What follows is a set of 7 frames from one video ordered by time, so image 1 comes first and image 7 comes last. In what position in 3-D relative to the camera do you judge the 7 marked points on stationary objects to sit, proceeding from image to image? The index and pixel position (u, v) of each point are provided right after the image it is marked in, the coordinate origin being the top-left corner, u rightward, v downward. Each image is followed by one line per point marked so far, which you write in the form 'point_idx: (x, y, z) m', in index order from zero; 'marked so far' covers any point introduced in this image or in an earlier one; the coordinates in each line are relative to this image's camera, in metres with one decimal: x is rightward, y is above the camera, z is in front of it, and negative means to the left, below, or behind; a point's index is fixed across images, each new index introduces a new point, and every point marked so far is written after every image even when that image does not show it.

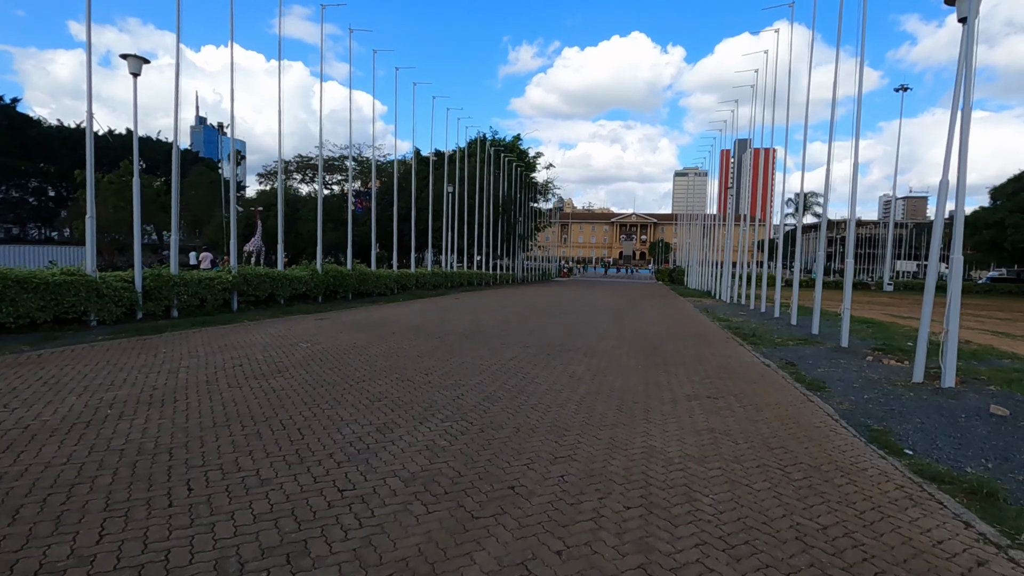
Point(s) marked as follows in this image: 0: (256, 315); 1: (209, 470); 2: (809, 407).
0: (-7.0, -0.7, +17.2) m
1: (-2.4, -1.4, +4.9) m
2: (+3.8, -1.5, +8.0) m
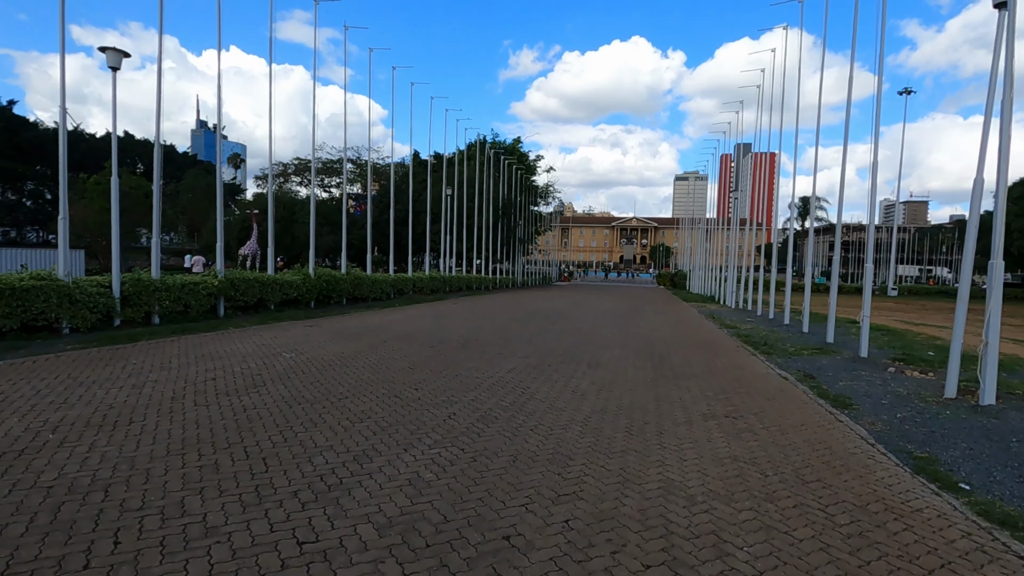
0: (-7.0, -0.9, +16.4) m
1: (-2.4, -1.5, +4.1) m
2: (+3.8, -1.6, +7.2) m
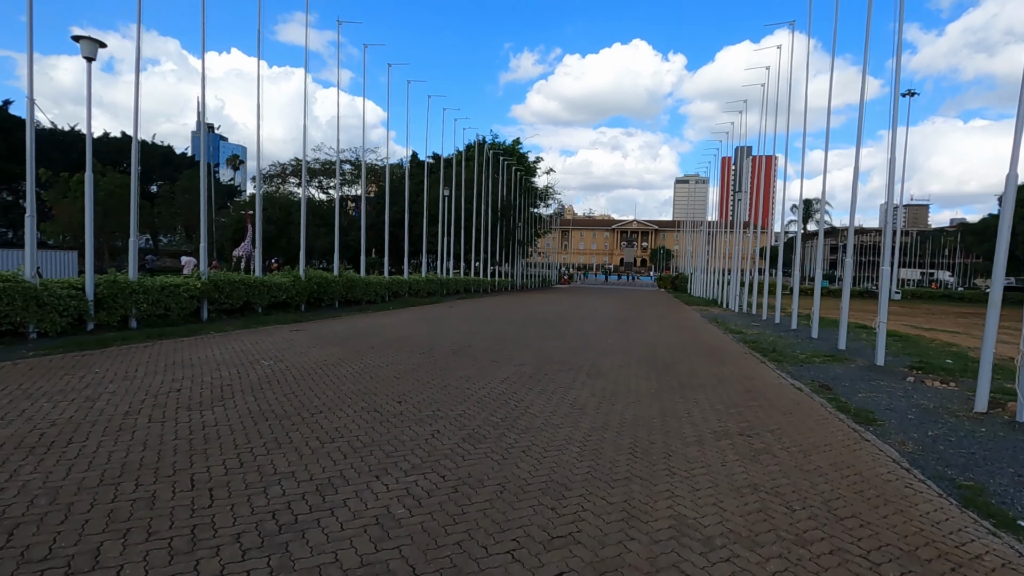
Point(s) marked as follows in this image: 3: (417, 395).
0: (-7.1, -0.9, +15.7) m
1: (-2.5, -1.5, +3.4) m
2: (+3.7, -1.7, +6.5) m
3: (-1.2, -1.4, +8.3) m
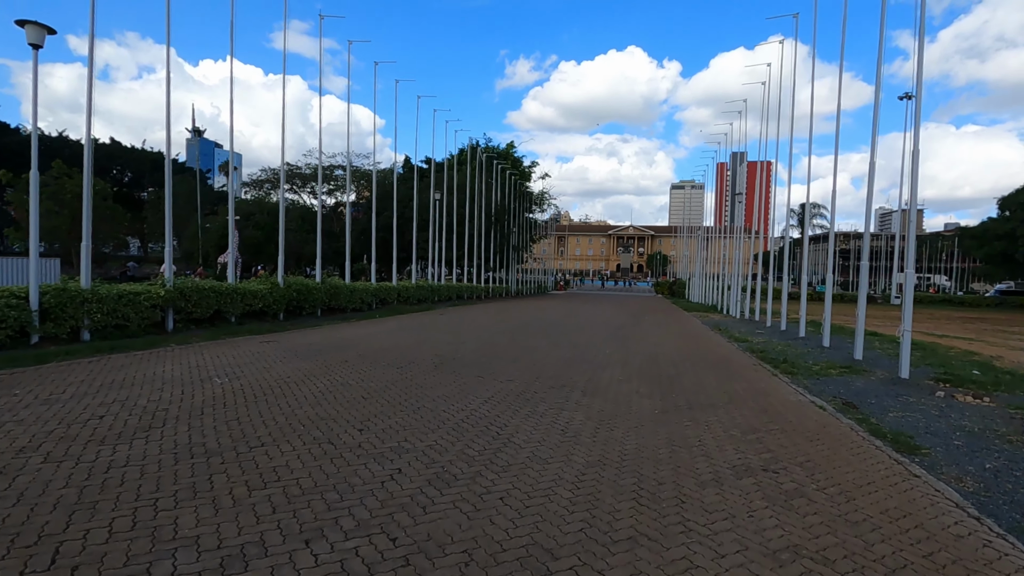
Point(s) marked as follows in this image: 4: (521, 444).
0: (-7.4, -1.1, +14.5) m
1: (-2.7, -1.6, +2.2) m
2: (+3.5, -1.7, +5.4) m
3: (-1.4, -1.5, +7.2) m
4: (+0.1, -1.6, +6.4) m
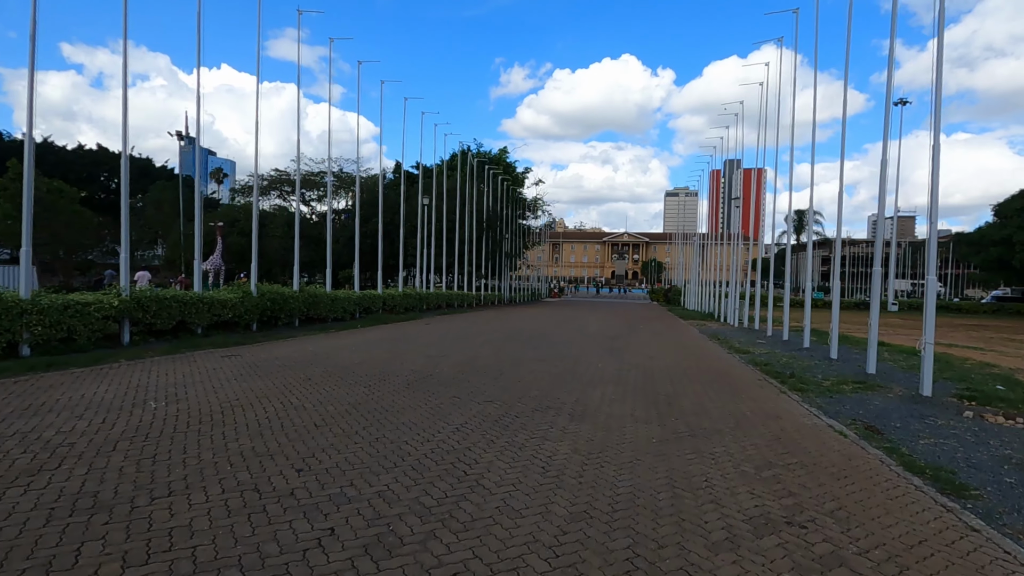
0: (-7.7, -1.3, +13.3) m
1: (-2.9, -1.6, +1.1) m
2: (+3.2, -1.8, +4.3) m
3: (-1.7, -1.6, +6.0) m
4: (-0.2, -1.7, +5.3) m
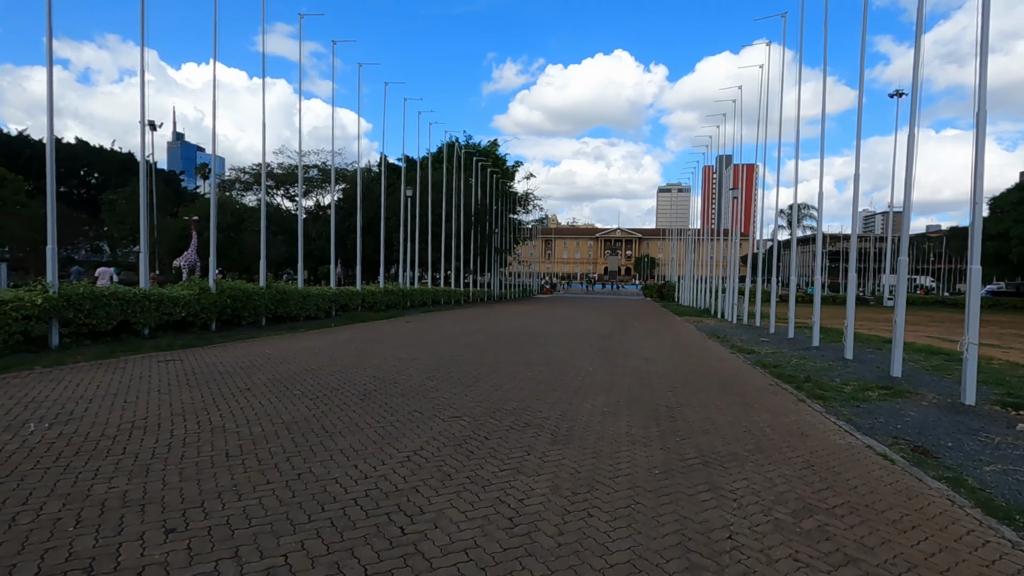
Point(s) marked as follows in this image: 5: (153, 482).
0: (-8.1, -1.3, +11.7) m
1: (-3.2, -1.6, -0.4) m
2: (+3.0, -1.7, +2.8) m
3: (-2.0, -1.5, +4.5) m
4: (-0.5, -1.6, +3.8) m
5: (-2.8, -1.5, +4.9) m
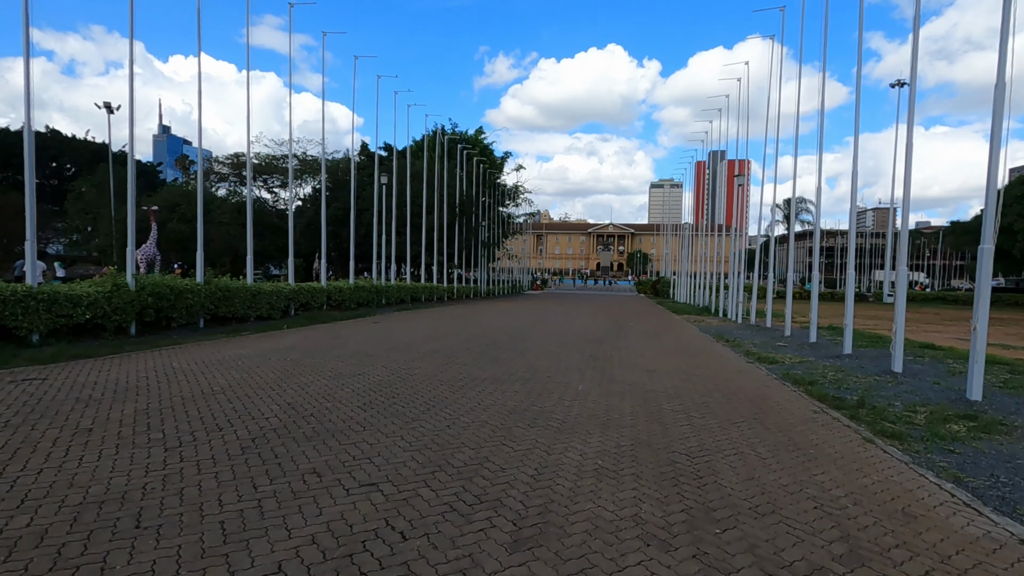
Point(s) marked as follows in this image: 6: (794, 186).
0: (-8.6, -1.2, +9.0) m
1: (-3.5, -1.6, -3.0) m
2: (+2.6, -1.7, +0.3) m
3: (-2.4, -1.5, +1.9) m
4: (-0.8, -1.6, +1.2) m
5: (-3.2, -1.5, +2.3) m
6: (+8.2, +3.2, +18.3) m
